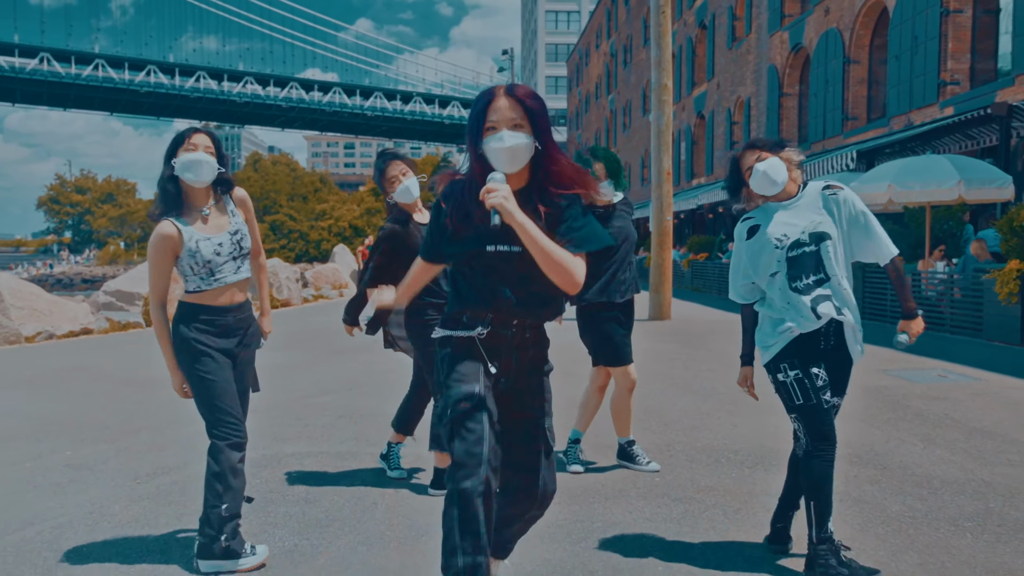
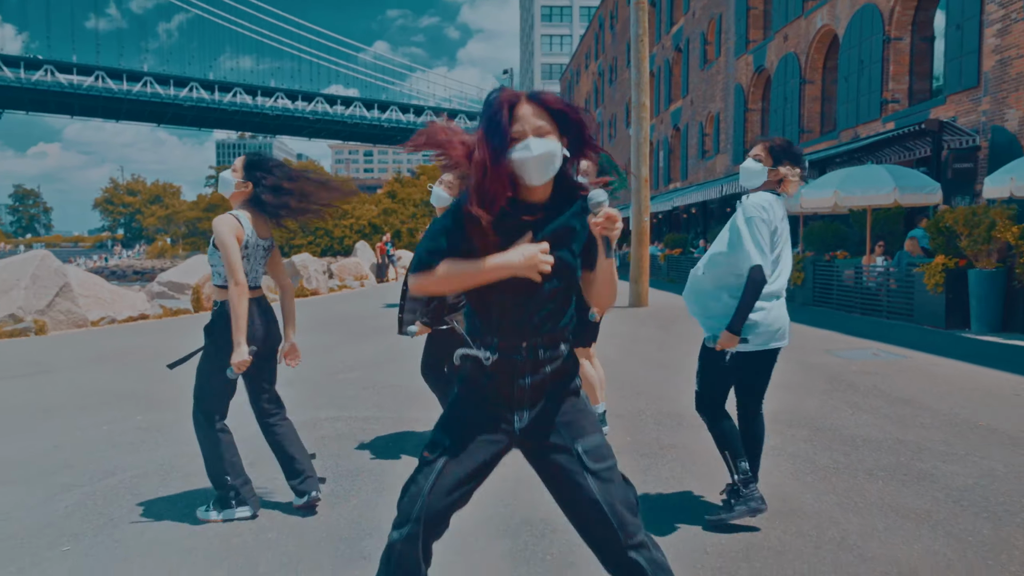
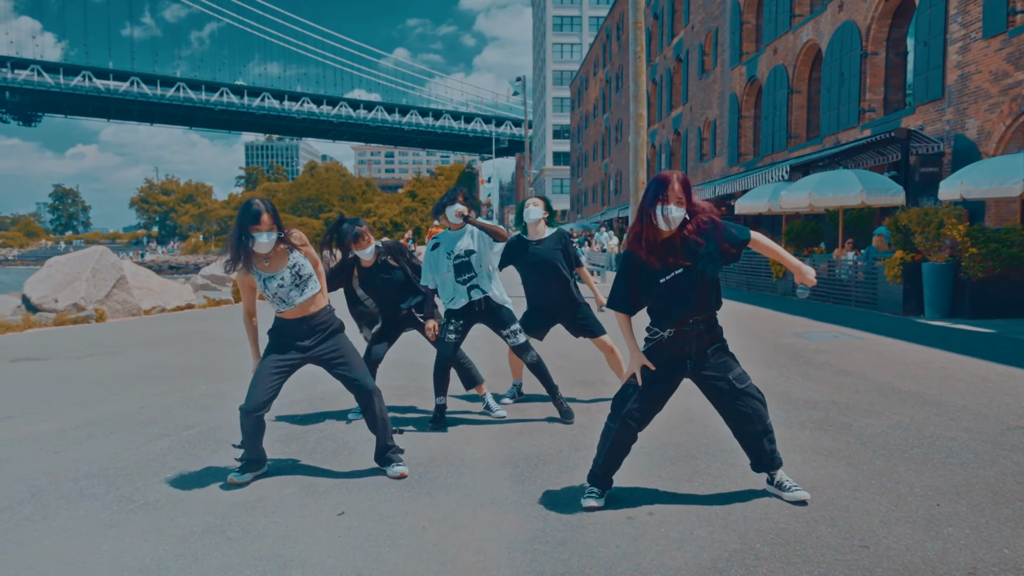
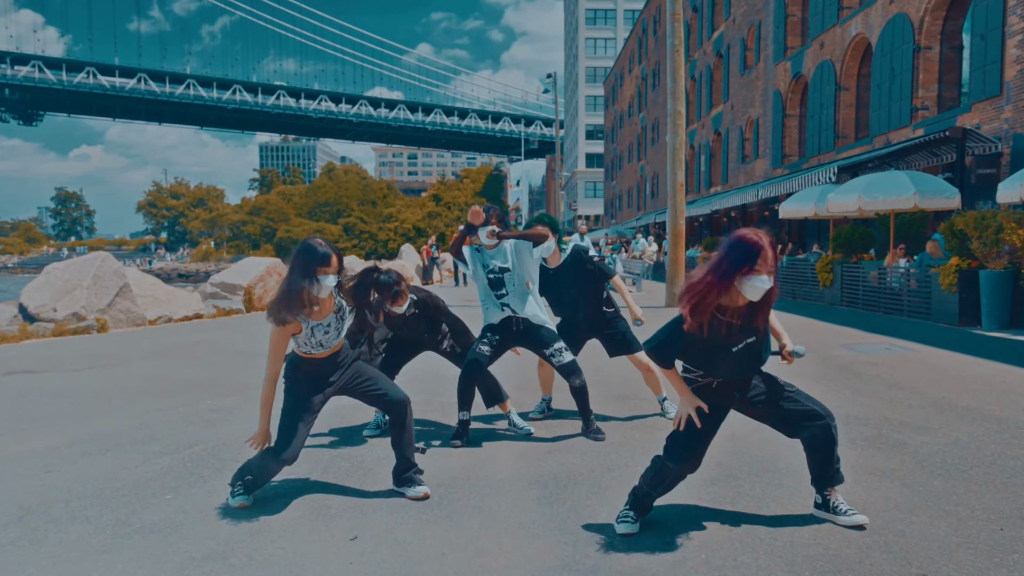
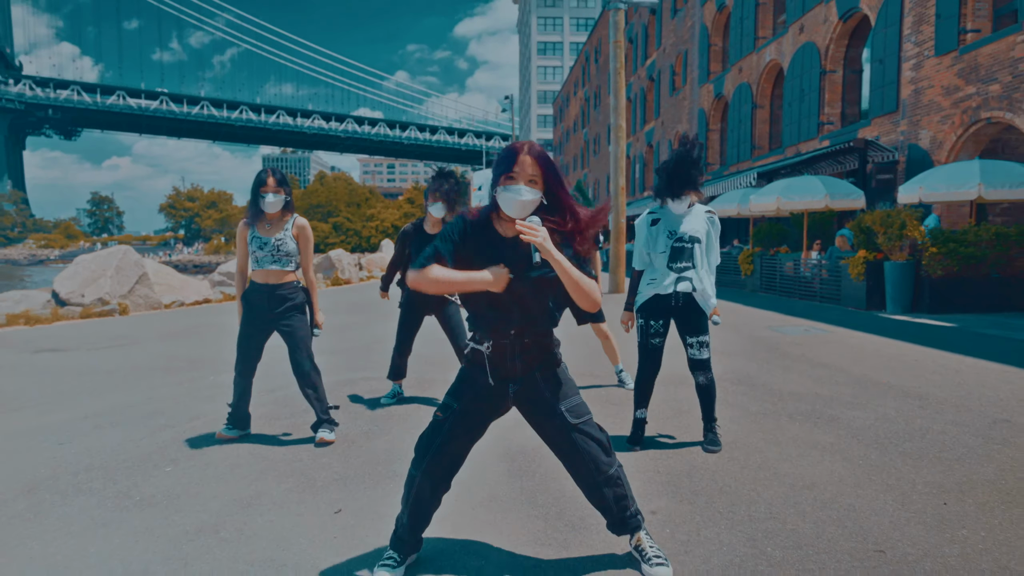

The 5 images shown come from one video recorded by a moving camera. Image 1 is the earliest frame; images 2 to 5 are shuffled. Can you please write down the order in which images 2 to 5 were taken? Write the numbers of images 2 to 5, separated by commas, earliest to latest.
2, 5, 3, 4
